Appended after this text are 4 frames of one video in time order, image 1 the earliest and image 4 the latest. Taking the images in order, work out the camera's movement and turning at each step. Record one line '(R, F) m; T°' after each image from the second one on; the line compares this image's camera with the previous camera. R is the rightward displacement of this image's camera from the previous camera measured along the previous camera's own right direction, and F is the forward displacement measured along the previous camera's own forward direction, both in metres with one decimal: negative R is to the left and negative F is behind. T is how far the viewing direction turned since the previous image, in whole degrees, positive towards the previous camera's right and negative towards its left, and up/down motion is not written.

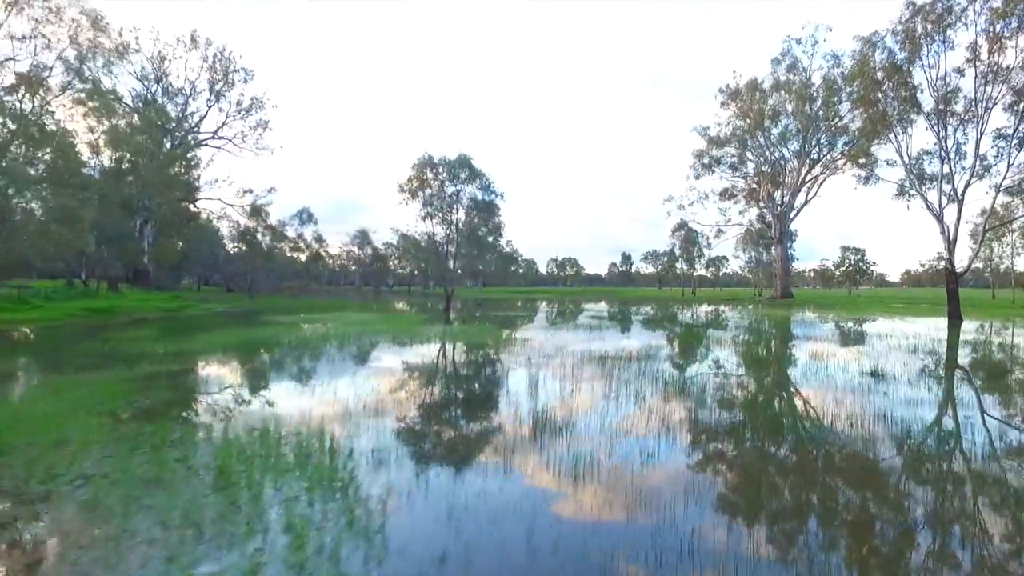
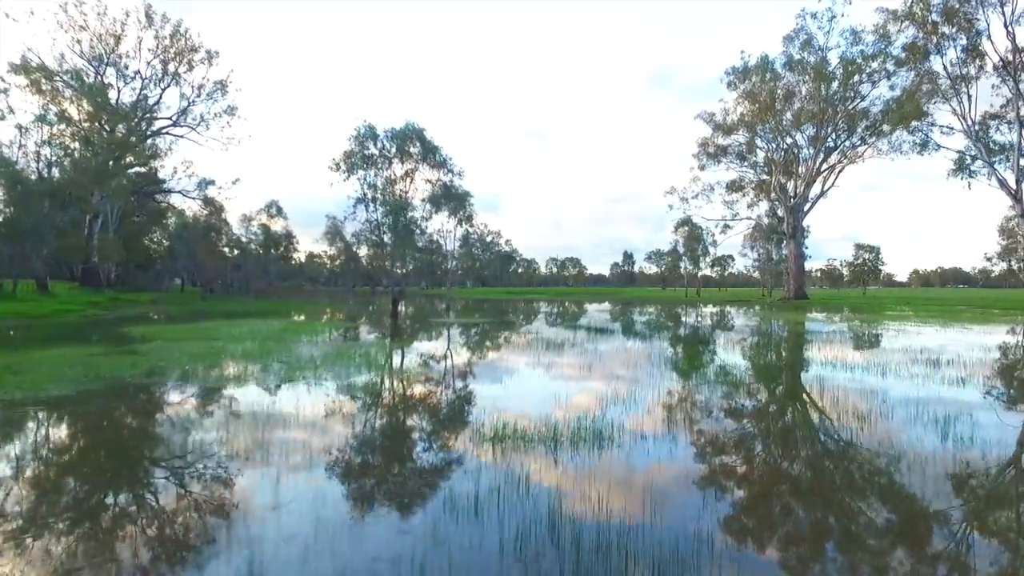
(+0.3, +1.0) m; 0°
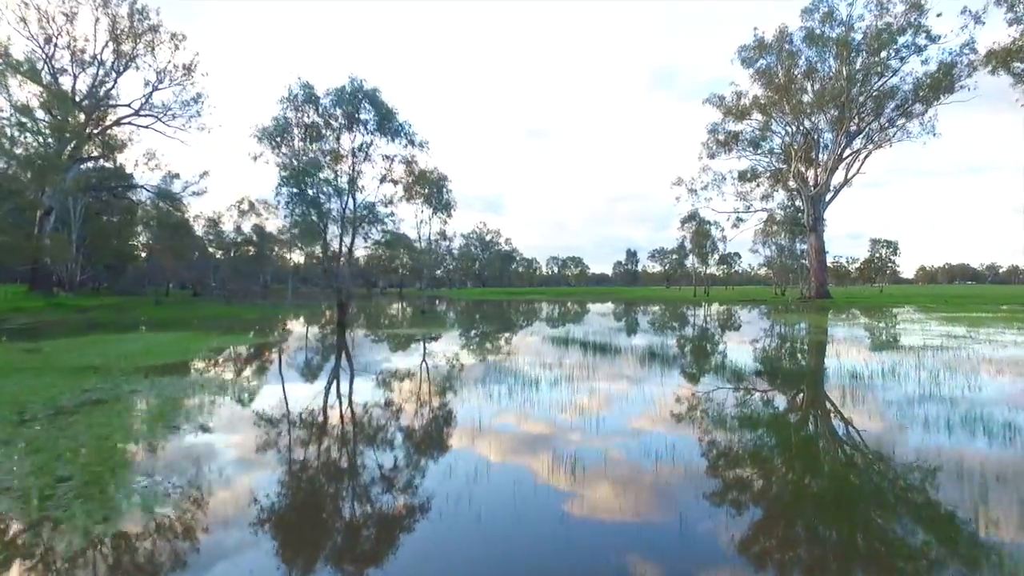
(+0.2, +0.9) m; 0°
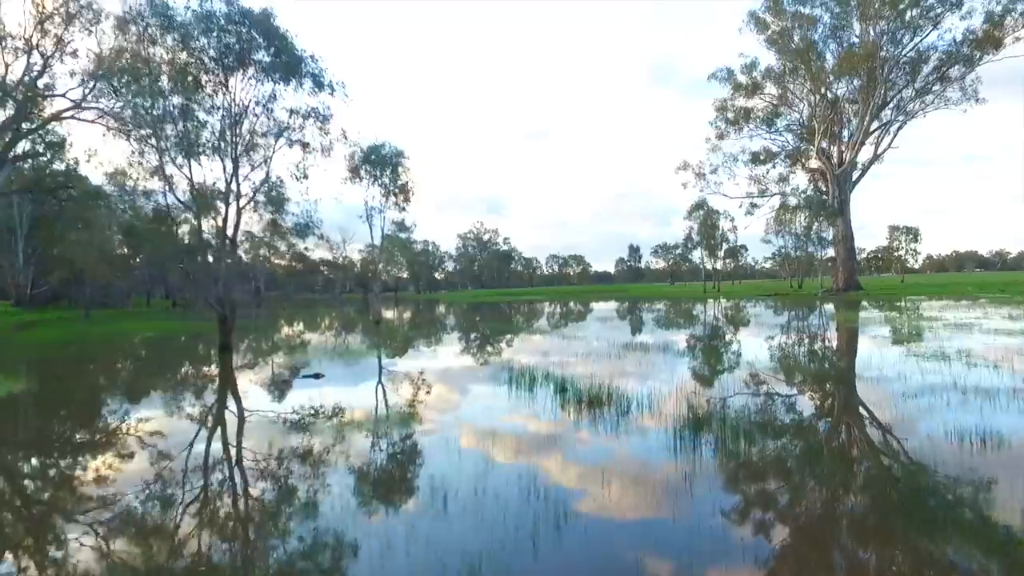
(+0.2, +1.1) m; 0°
